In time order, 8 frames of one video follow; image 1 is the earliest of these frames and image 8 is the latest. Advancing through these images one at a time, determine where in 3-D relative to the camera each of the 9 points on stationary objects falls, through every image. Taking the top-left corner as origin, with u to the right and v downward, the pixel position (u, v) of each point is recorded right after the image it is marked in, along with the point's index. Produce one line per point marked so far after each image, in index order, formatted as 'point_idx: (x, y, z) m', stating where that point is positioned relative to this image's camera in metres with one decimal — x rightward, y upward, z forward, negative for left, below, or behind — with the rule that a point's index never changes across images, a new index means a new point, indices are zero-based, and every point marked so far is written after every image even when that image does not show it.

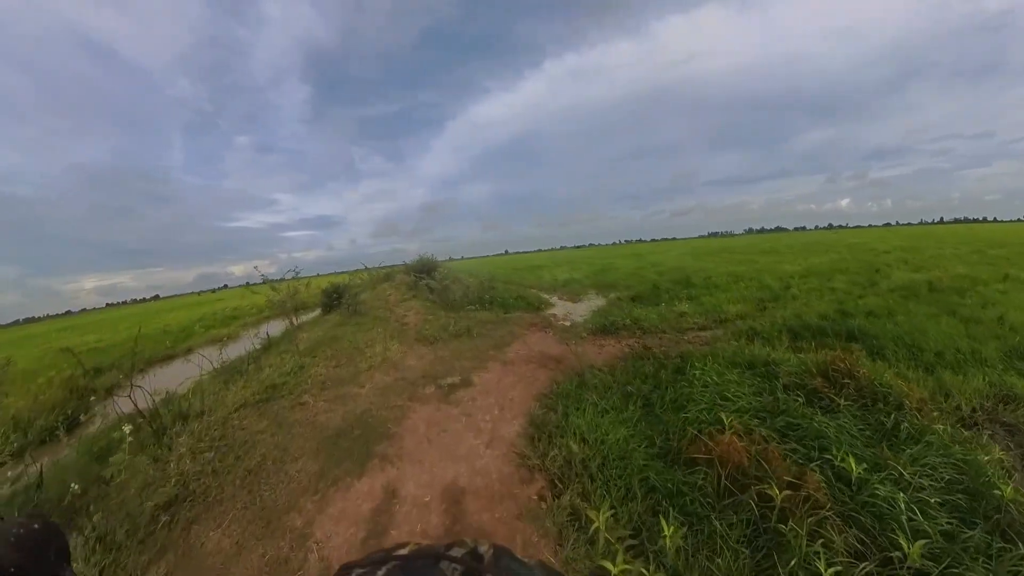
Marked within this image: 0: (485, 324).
0: (-0.6, -0.8, +12.5) m
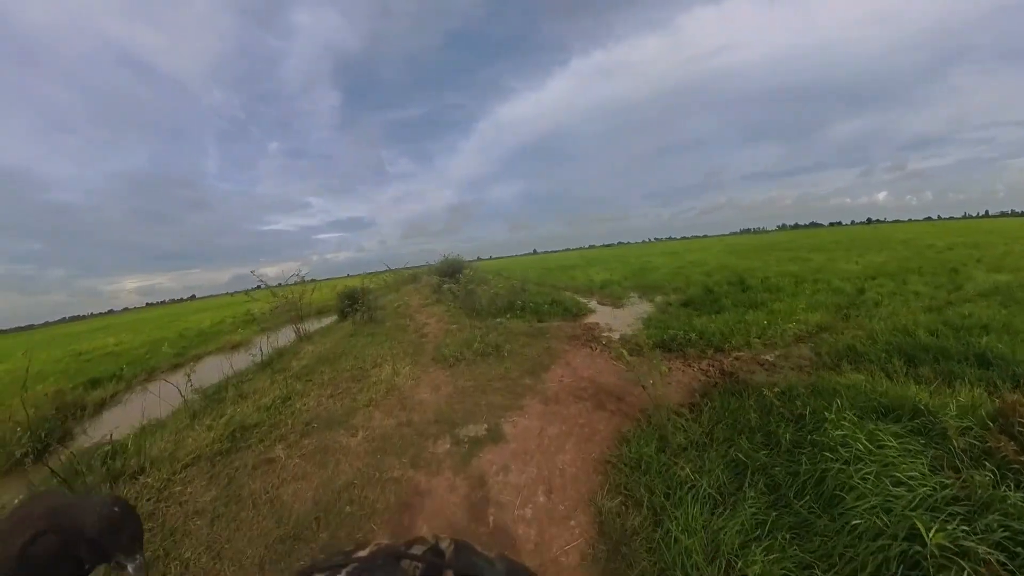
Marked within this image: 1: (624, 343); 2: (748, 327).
0: (0.0, -0.9, +10.5) m
1: (+1.8, -0.9, +9.6) m
2: (+4.1, -0.7, +10.3) m
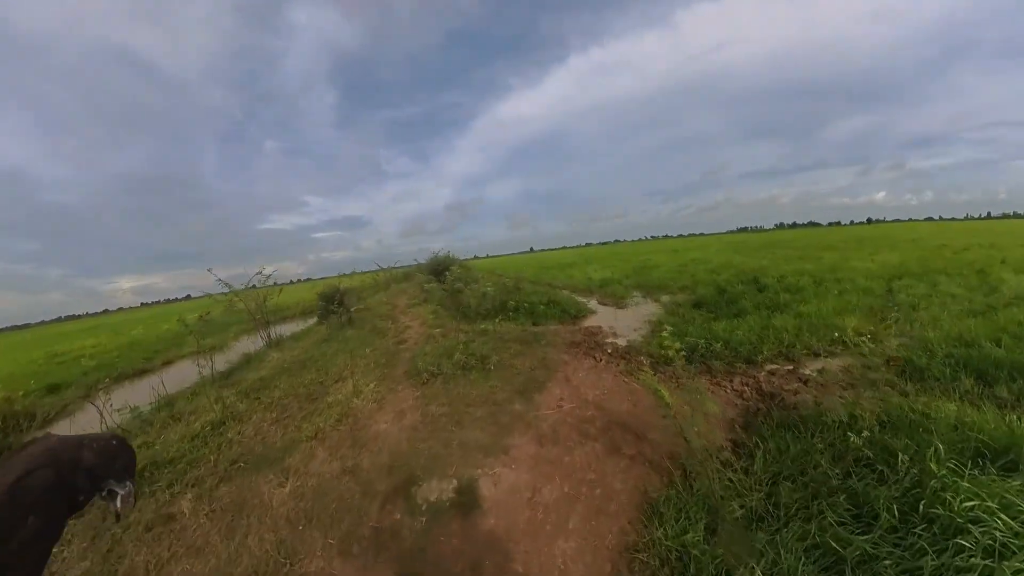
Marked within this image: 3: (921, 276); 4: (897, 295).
0: (-0.1, -0.9, +9.0) m
1: (+1.7, -0.9, +8.1) m
2: (+3.9, -0.7, +8.9) m
3: (+12.9, +0.4, +18.8) m
4: (+9.1, -0.1, +14.1) m
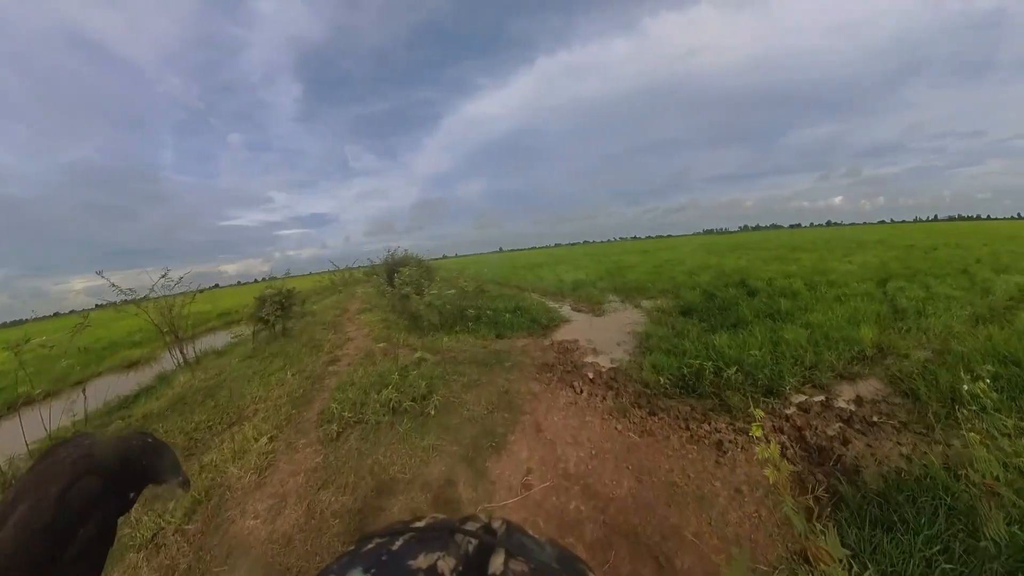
0: (-0.7, -0.9, +7.2) m
1: (+1.2, -1.0, +6.4) m
2: (+3.4, -0.8, +7.3) m
3: (+11.9, +0.3, +17.6) m
4: (+8.3, -0.2, +12.8) m
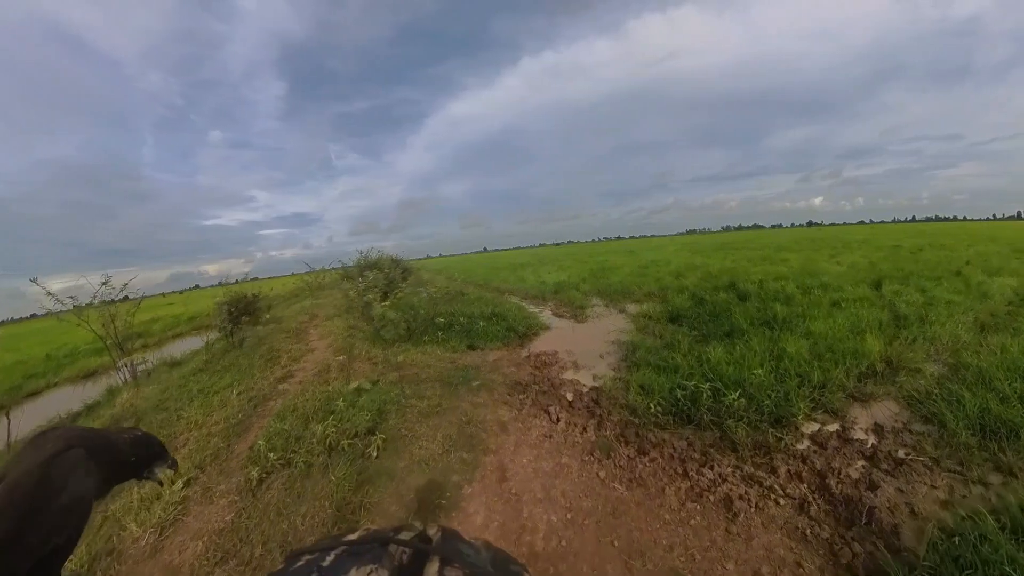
0: (-1.0, -1.0, +6.3) m
1: (+0.8, -1.1, +5.5) m
2: (+3.1, -0.9, +6.5) m
3: (+11.3, +0.2, +17.0) m
4: (+7.8, -0.3, +12.1) m
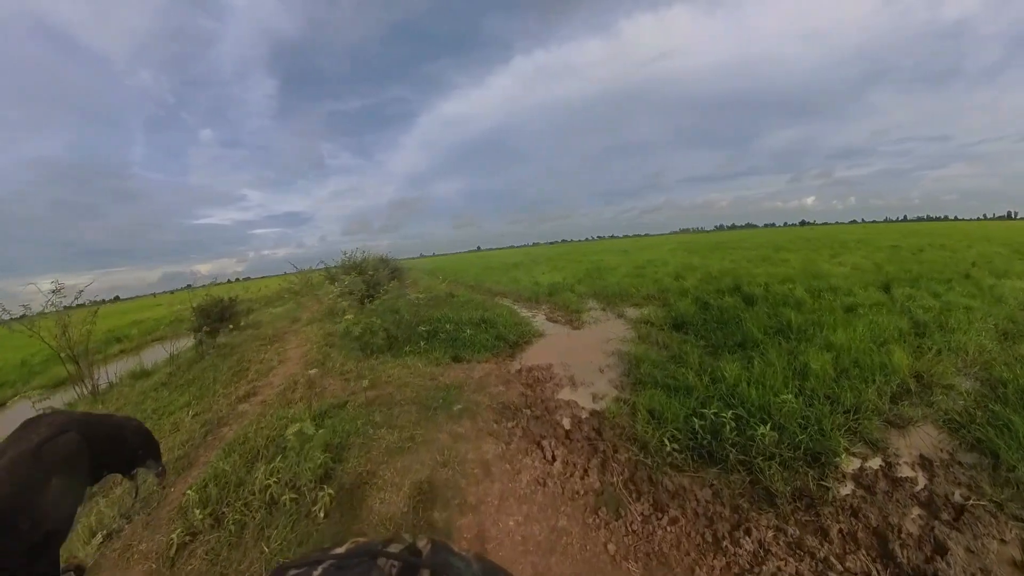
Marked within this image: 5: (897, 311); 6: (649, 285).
0: (-1.1, -1.1, +5.4) m
1: (+0.7, -1.1, +4.7) m
2: (+3.0, -1.0, +5.7) m
3: (+11.1, +0.2, +16.3) m
4: (+7.7, -0.4, +11.4) m
5: (+7.2, -0.4, +11.0) m
6: (+3.5, 0.0, +14.8) m
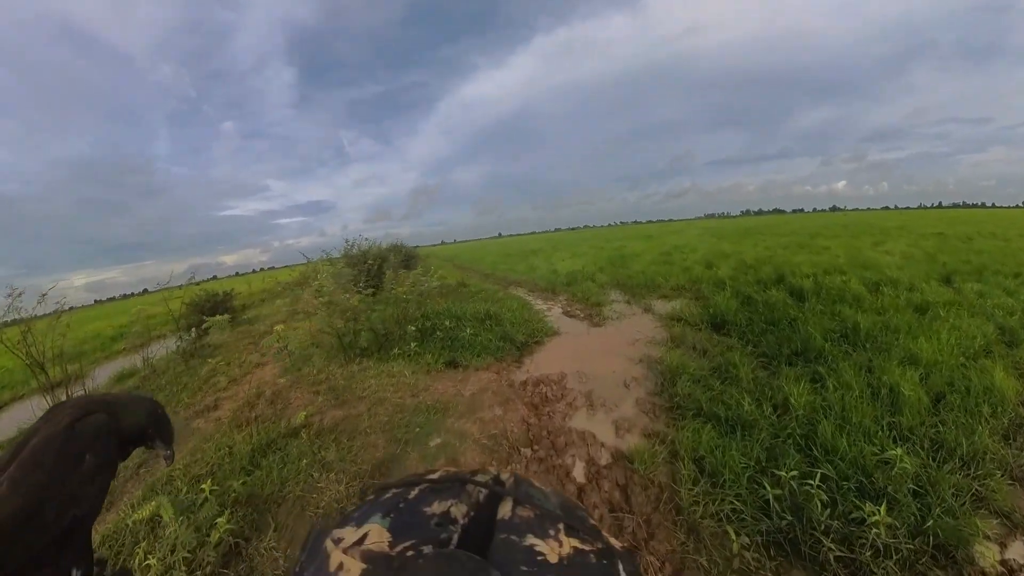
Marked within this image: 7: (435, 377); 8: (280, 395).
0: (-1.1, -1.1, +4.1) m
1: (+0.7, -1.2, +3.3) m
2: (+3.0, -1.0, +4.2) m
3: (+11.4, +0.3, +14.5) m
4: (+7.9, -0.3, +9.7) m
5: (+7.4, -0.4, +9.3) m
6: (+3.8, +0.2, +13.3) m
7: (-0.7, -0.9, +6.1) m
8: (-2.4, -1.0, +6.1) m
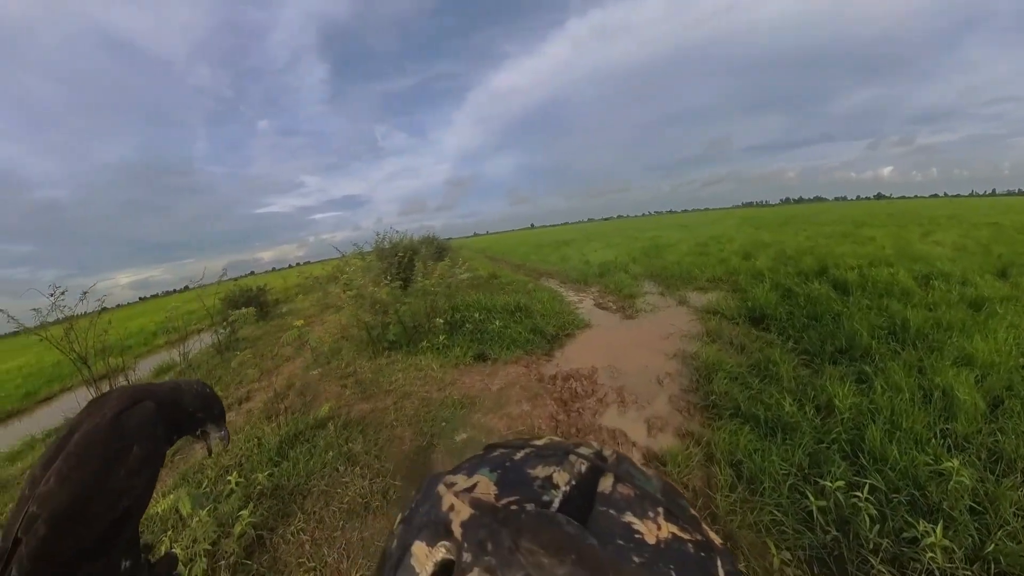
0: (-0.9, -1.0, +4.1) m
1: (+0.8, -1.1, +3.2) m
2: (+3.1, -1.0, +3.9) m
3: (+12.2, +0.5, +13.7) m
4: (+8.4, -0.2, +9.1) m
5: (+7.9, -0.3, +8.8) m
6: (+4.5, +0.4, +12.9) m
7: (-0.4, -0.8, +6.0) m
8: (-2.1, -0.9, +6.1) m
